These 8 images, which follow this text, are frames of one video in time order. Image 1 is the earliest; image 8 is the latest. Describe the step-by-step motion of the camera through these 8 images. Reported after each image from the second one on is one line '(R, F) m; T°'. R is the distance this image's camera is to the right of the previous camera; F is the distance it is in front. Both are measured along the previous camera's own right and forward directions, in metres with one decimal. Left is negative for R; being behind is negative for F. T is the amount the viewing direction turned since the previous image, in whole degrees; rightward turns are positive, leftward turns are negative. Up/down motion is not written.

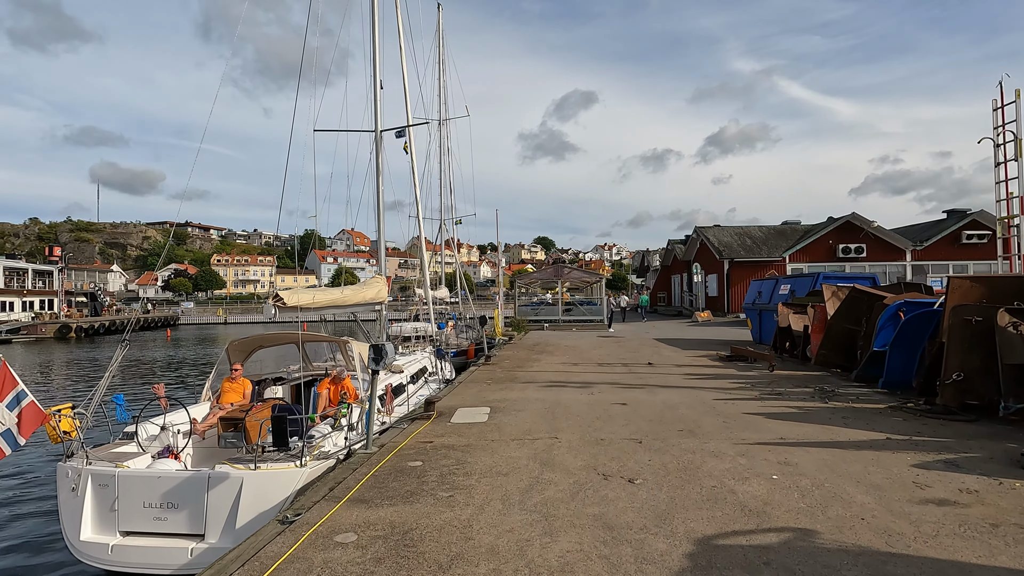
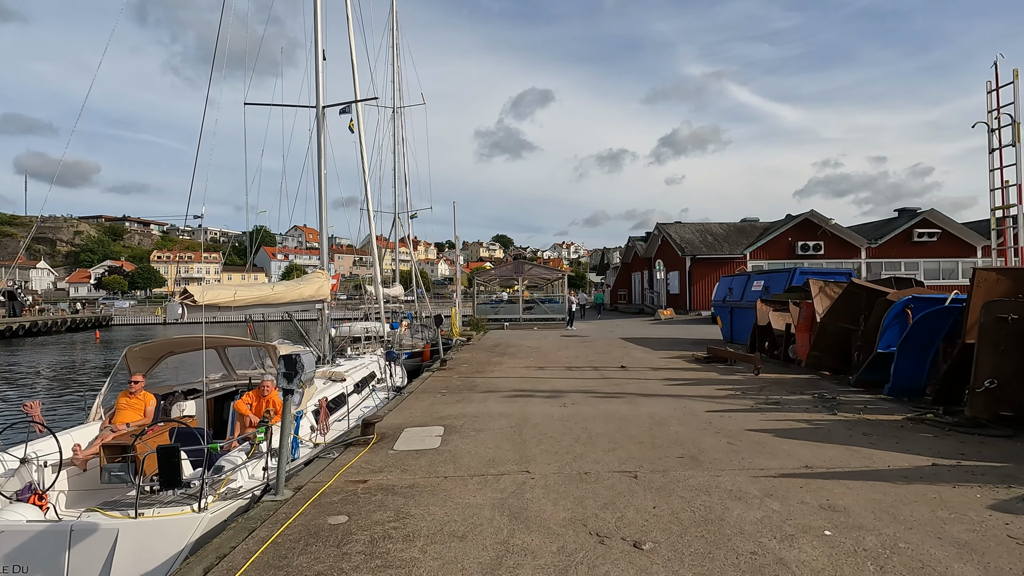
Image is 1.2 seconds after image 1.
(0.0, +1.4) m; +4°
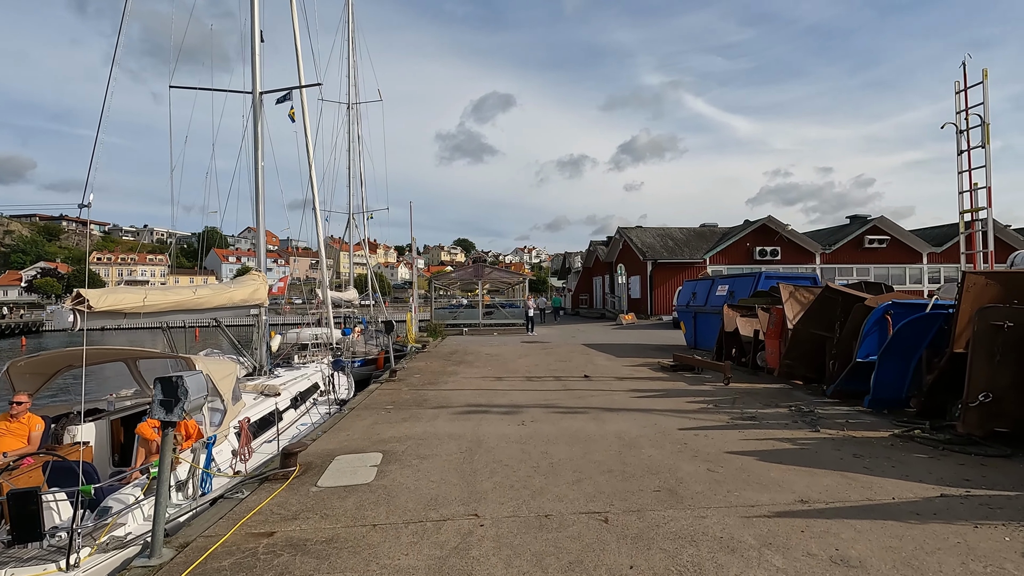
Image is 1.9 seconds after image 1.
(+0.1, +0.8) m; +4°
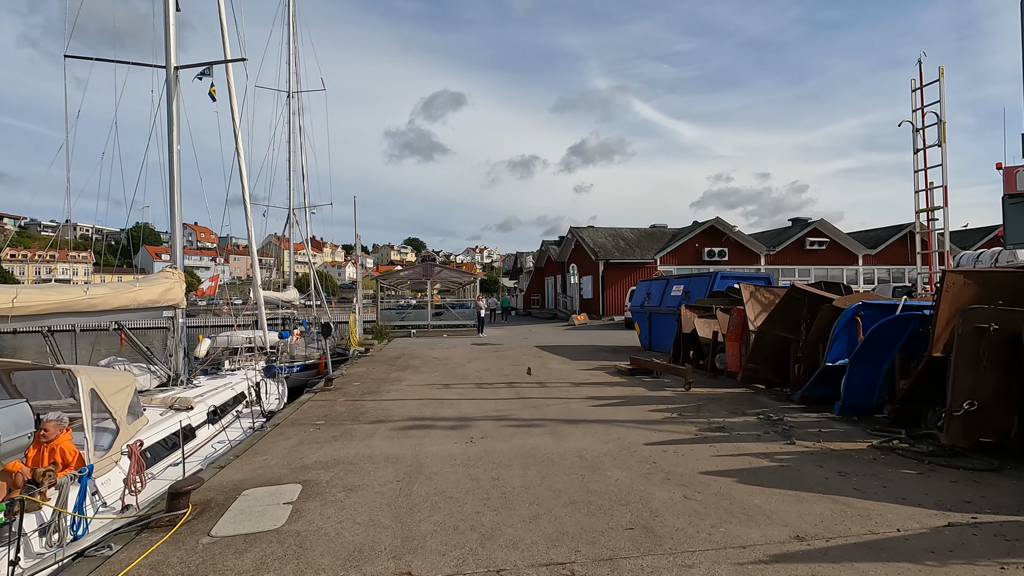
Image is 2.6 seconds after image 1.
(0.0, +0.8) m; +5°
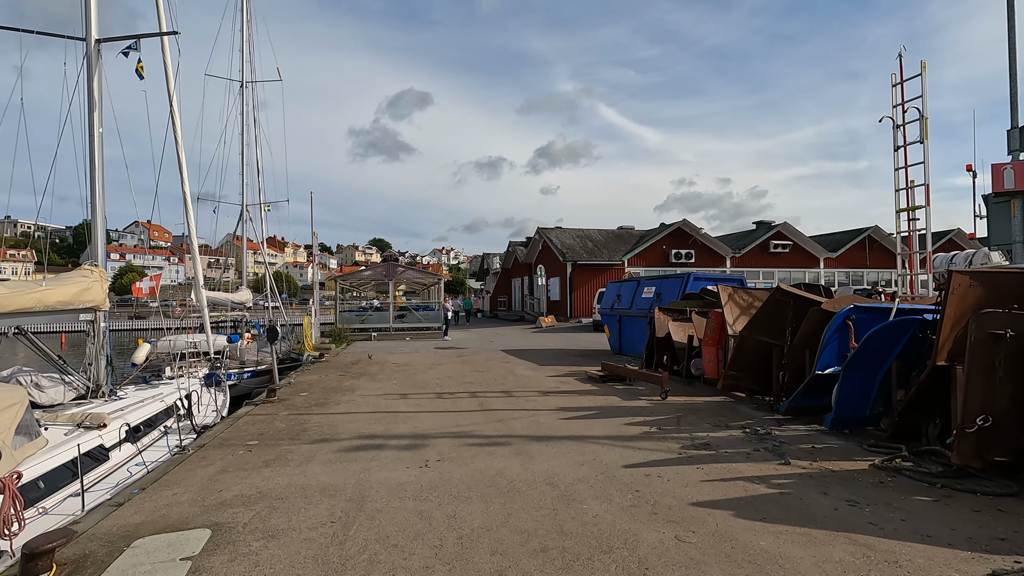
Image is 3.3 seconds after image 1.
(+0.1, +0.8) m; +4°
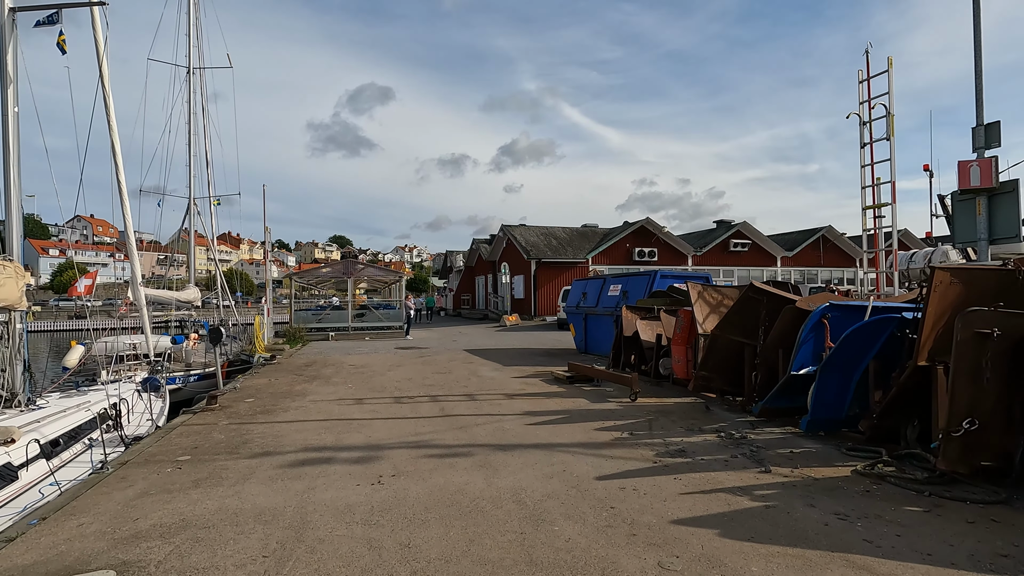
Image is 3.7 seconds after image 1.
(0.0, +0.5) m; +4°
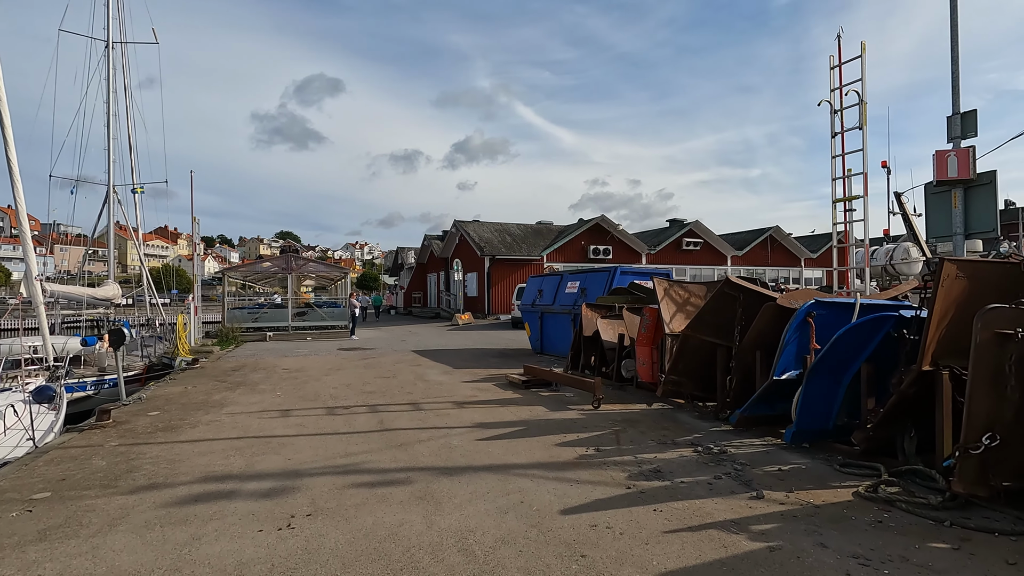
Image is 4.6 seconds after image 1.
(+0.1, +0.9) m; +5°
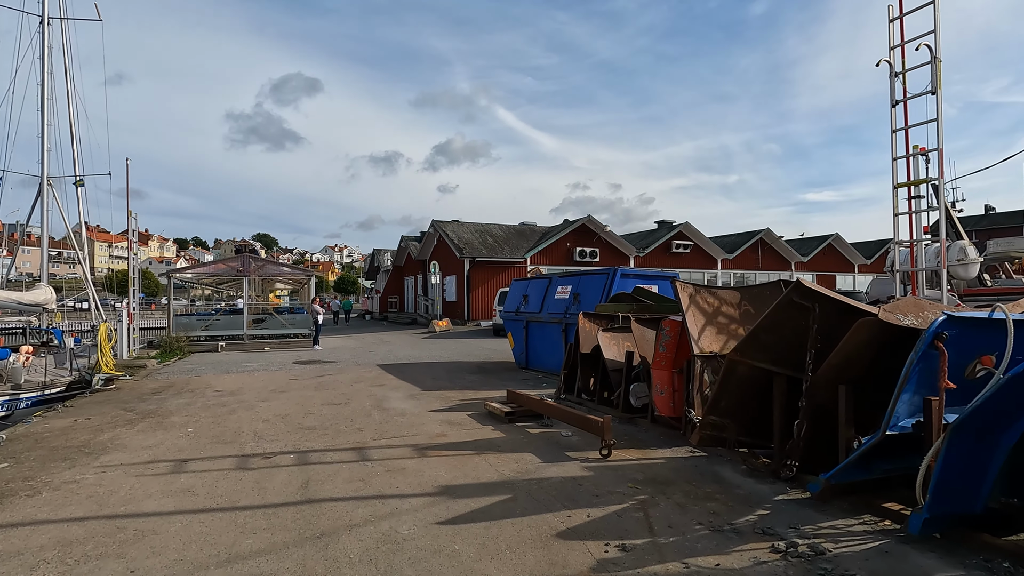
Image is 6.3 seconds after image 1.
(0.0, +1.9) m; +2°
